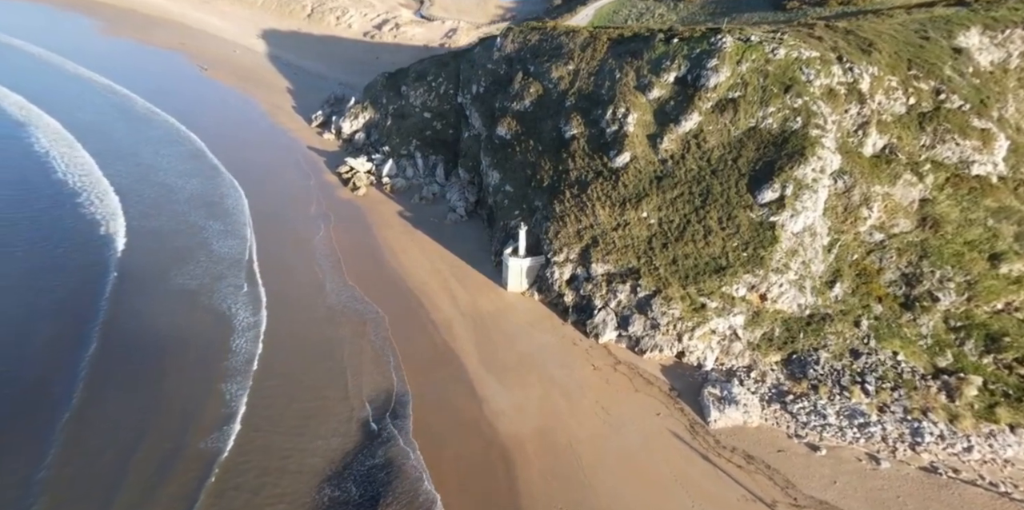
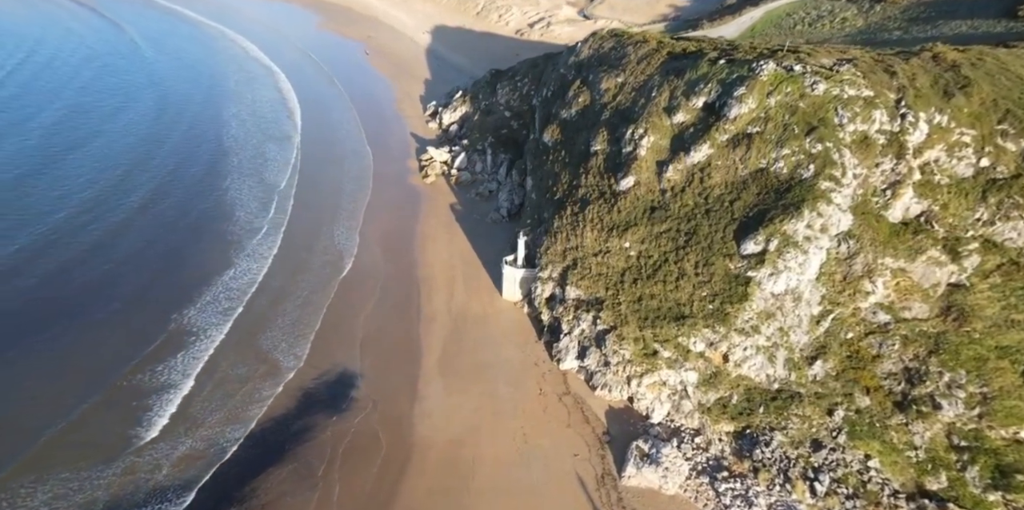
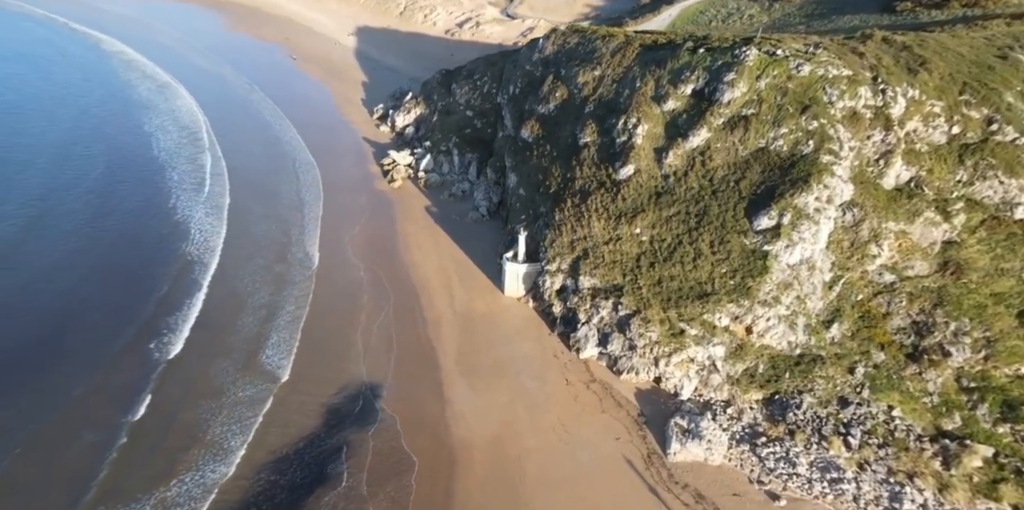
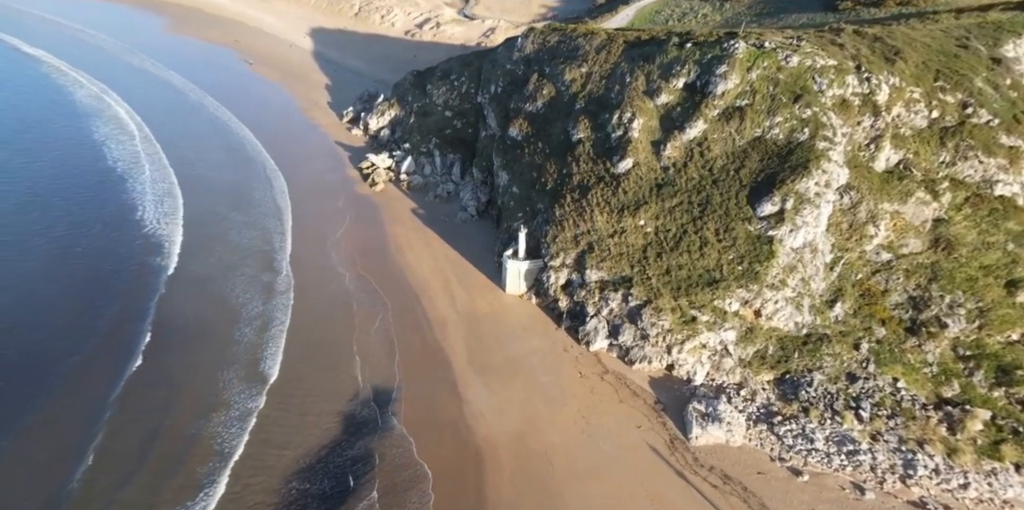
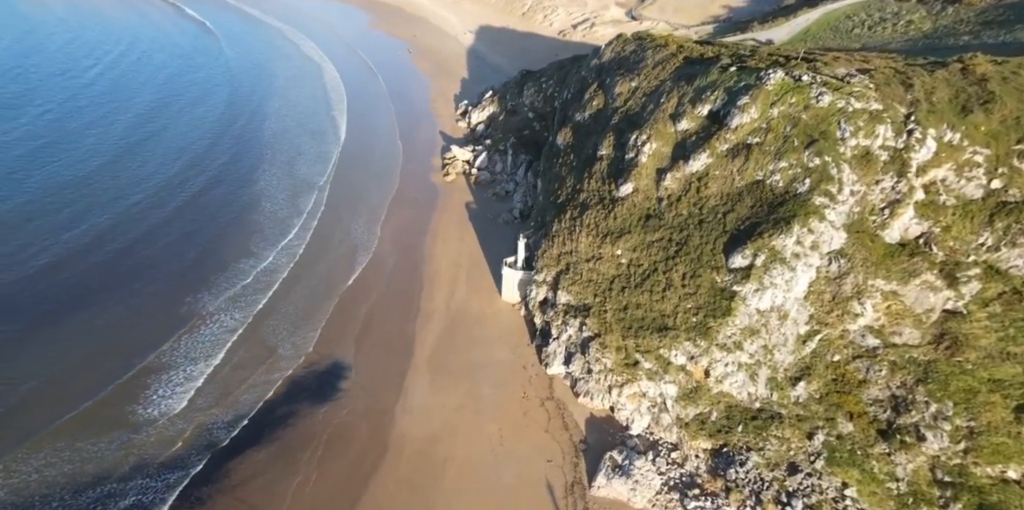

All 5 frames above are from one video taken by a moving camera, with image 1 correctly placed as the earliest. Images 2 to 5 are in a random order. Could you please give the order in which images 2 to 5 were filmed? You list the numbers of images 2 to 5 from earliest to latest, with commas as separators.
4, 3, 2, 5
